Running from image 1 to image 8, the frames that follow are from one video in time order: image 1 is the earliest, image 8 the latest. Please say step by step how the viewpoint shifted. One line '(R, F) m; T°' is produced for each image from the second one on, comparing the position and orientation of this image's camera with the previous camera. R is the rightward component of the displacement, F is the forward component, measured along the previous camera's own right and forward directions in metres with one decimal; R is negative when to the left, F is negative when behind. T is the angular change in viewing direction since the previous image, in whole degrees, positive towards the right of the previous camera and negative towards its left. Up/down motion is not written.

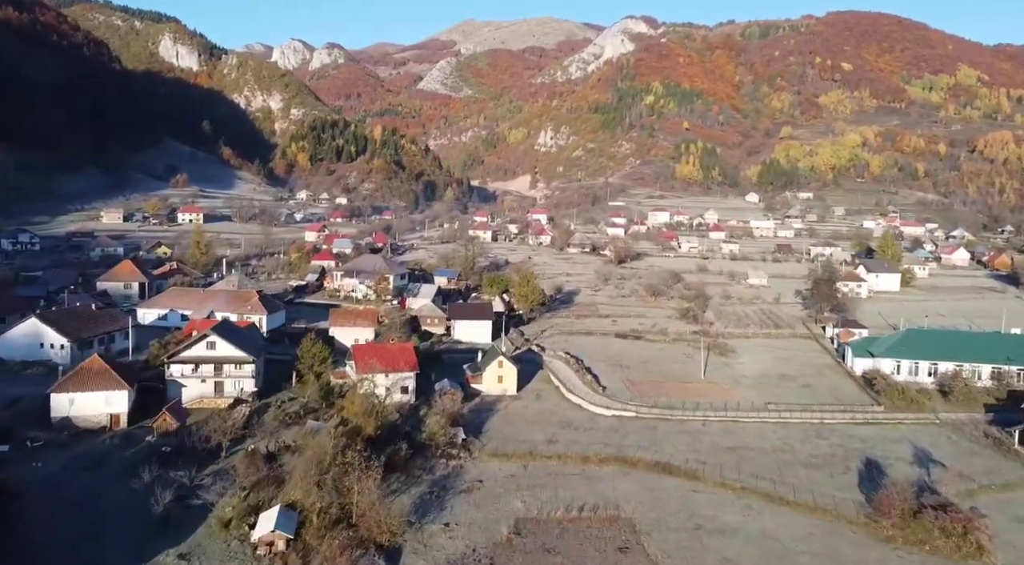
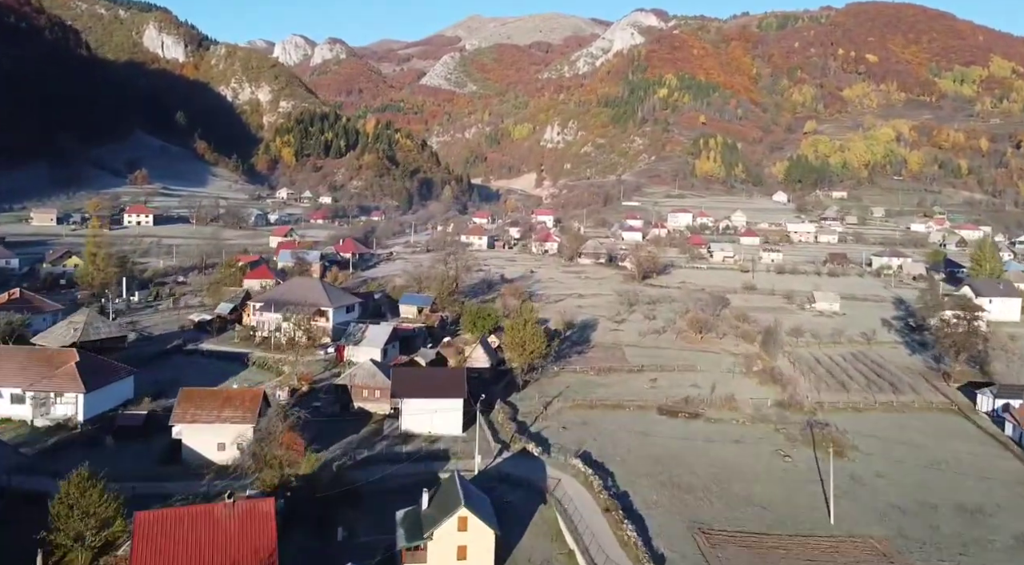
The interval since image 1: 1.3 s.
(+0.2, +5.0) m; 0°
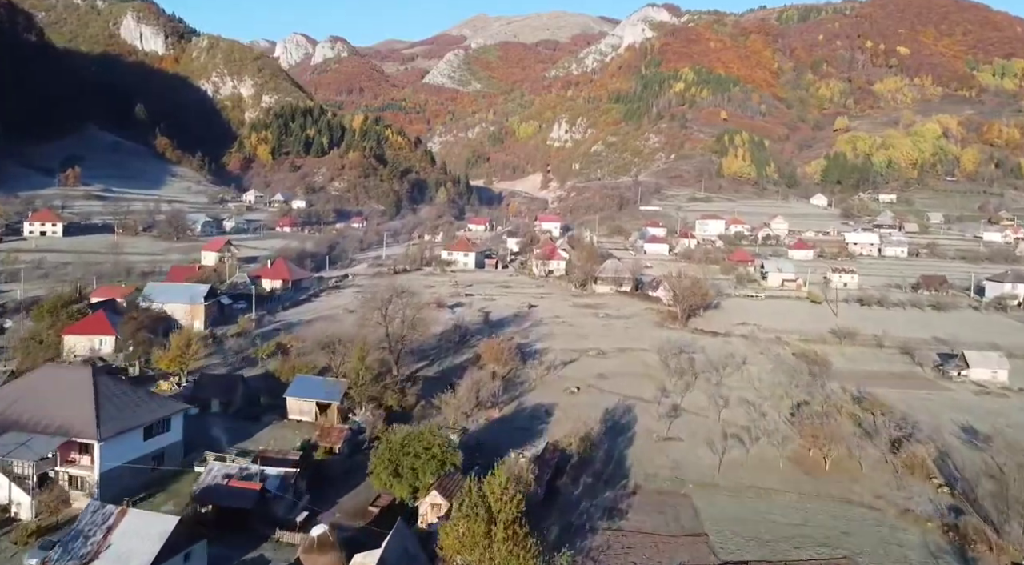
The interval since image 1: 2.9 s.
(+0.3, +6.0) m; -1°
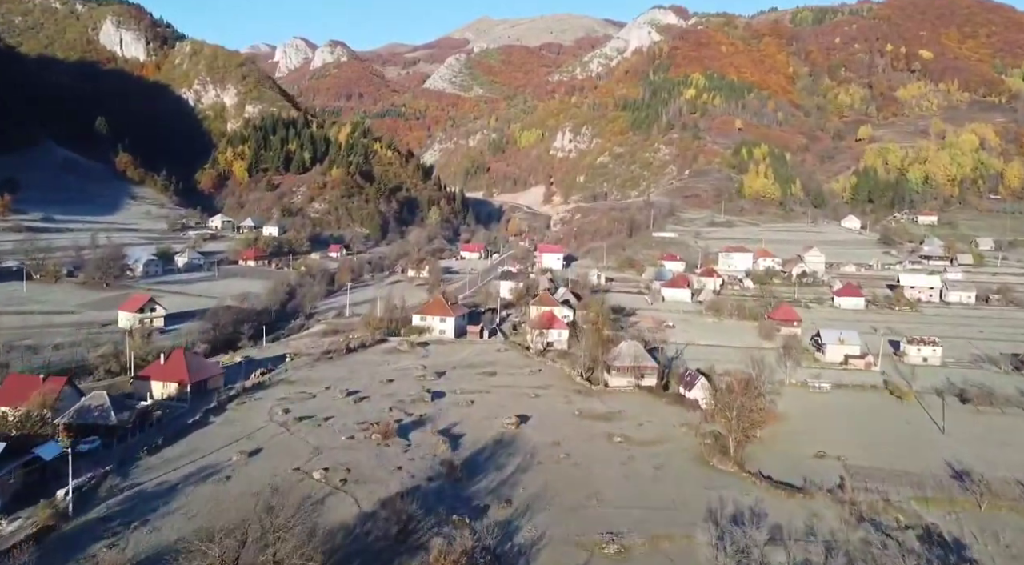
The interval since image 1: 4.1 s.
(+0.3, +4.3) m; 0°
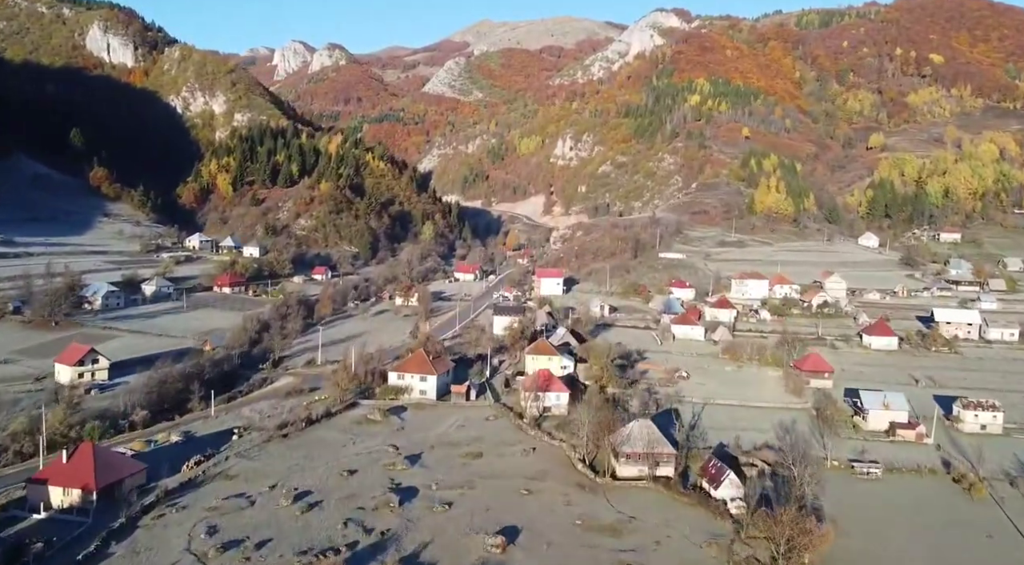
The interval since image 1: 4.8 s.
(+0.2, +2.3) m; 0°
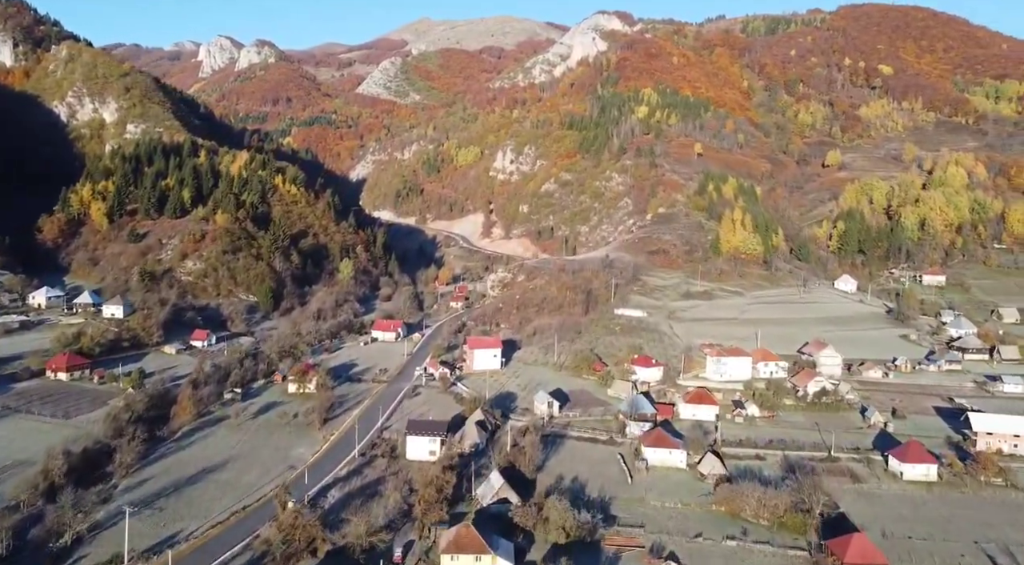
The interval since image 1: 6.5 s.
(+0.5, +5.6) m; +4°
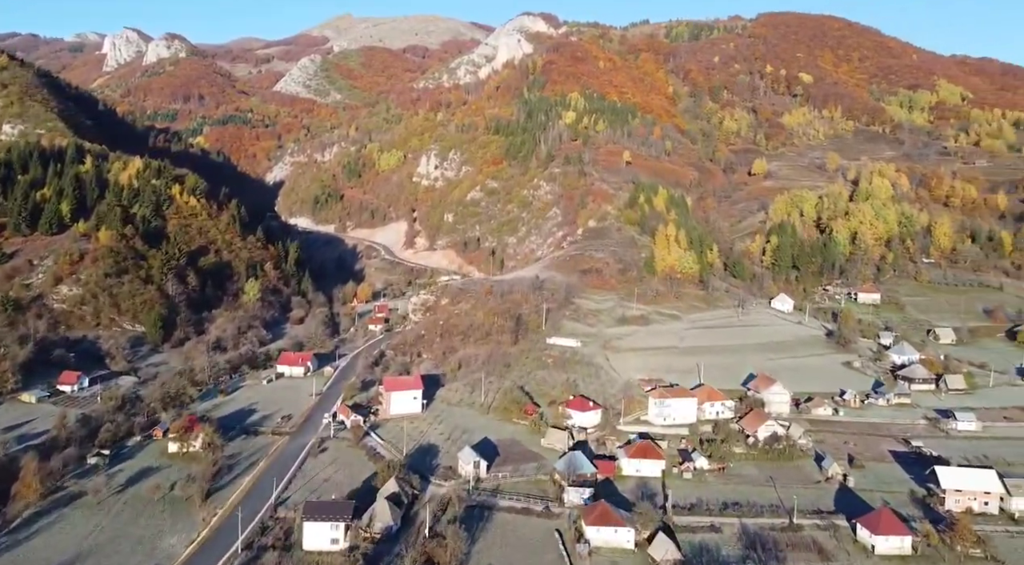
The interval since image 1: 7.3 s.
(+0.1, +2.5) m; +5°
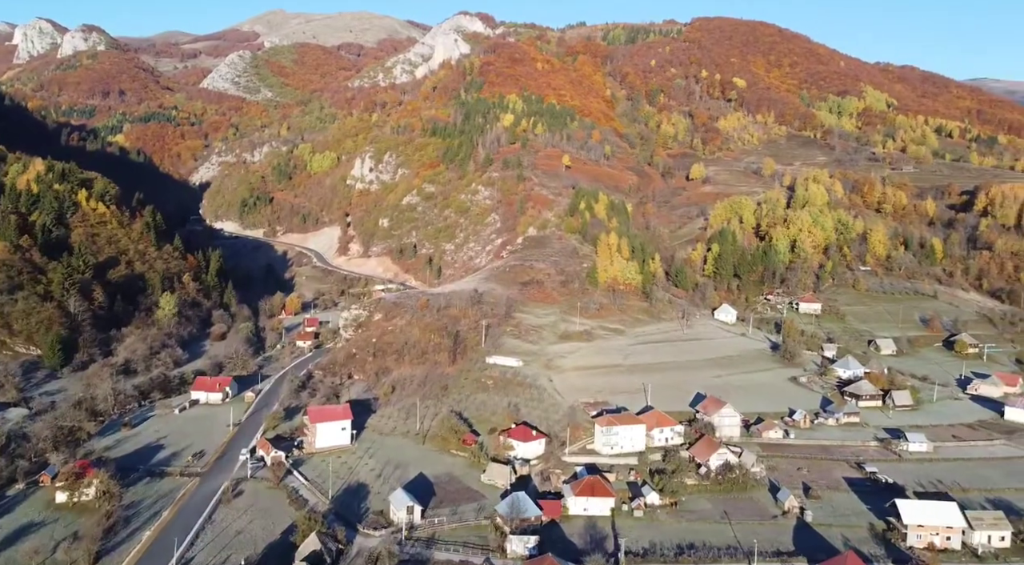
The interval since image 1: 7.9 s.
(0.0, +1.5) m; +4°
